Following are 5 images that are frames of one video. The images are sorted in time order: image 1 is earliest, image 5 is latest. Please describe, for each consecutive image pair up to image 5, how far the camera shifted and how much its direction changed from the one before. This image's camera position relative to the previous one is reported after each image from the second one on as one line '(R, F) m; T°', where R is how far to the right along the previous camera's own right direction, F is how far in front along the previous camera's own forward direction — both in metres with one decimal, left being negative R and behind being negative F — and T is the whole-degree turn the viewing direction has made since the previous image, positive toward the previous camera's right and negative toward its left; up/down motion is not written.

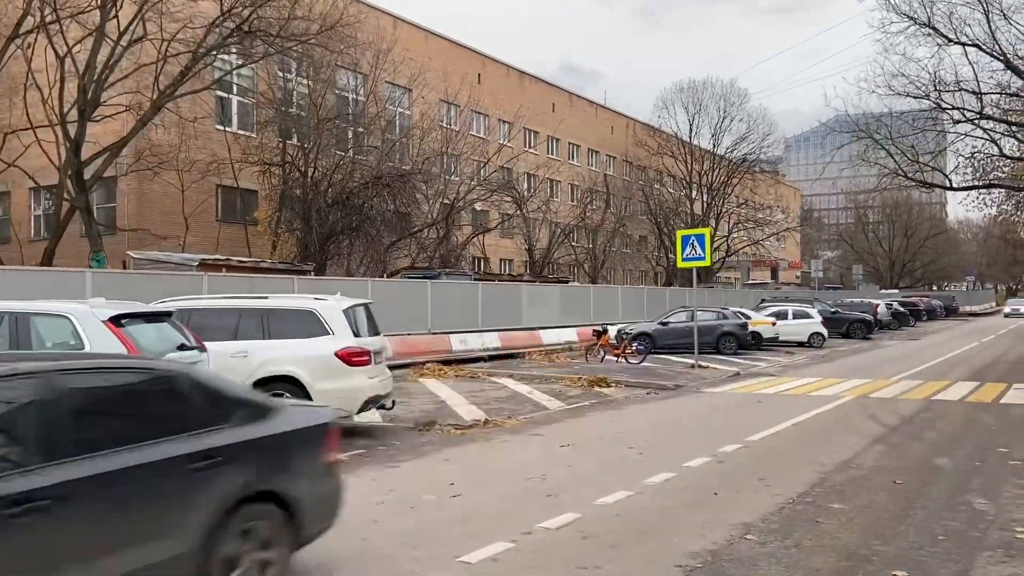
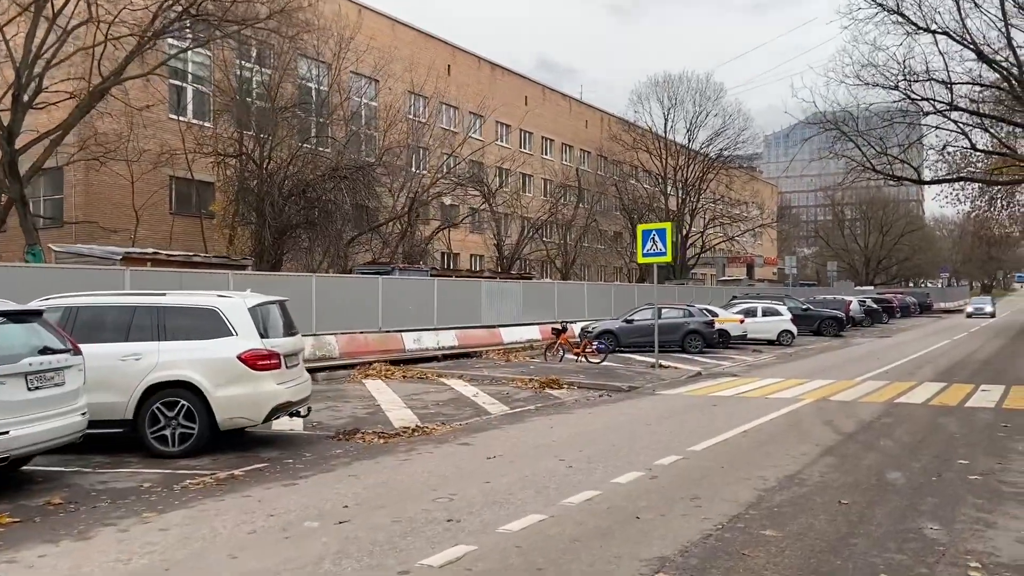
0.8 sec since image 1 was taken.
(+0.6, +0.8) m; +1°
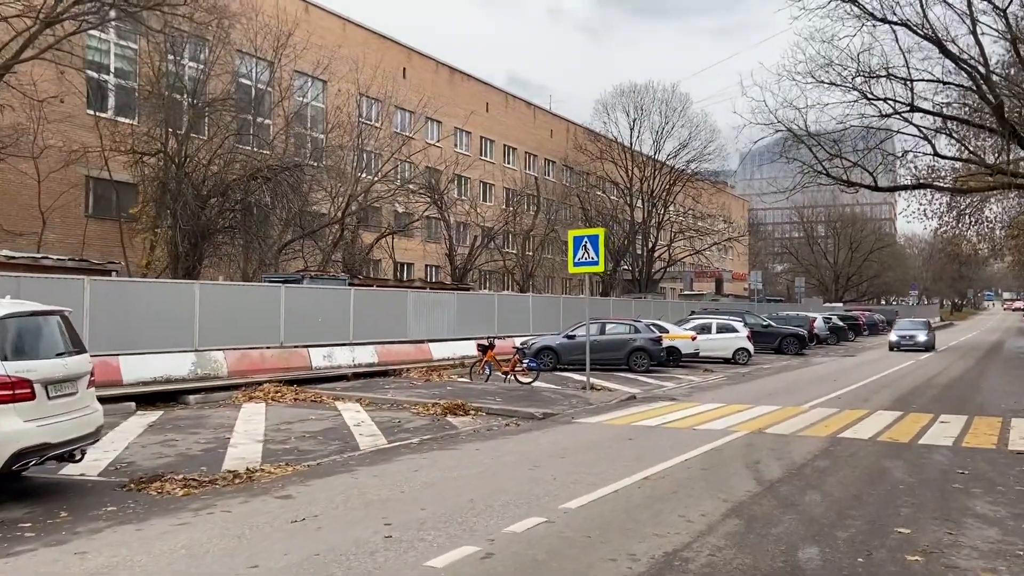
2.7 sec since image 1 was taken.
(+1.2, +1.8) m; +1°
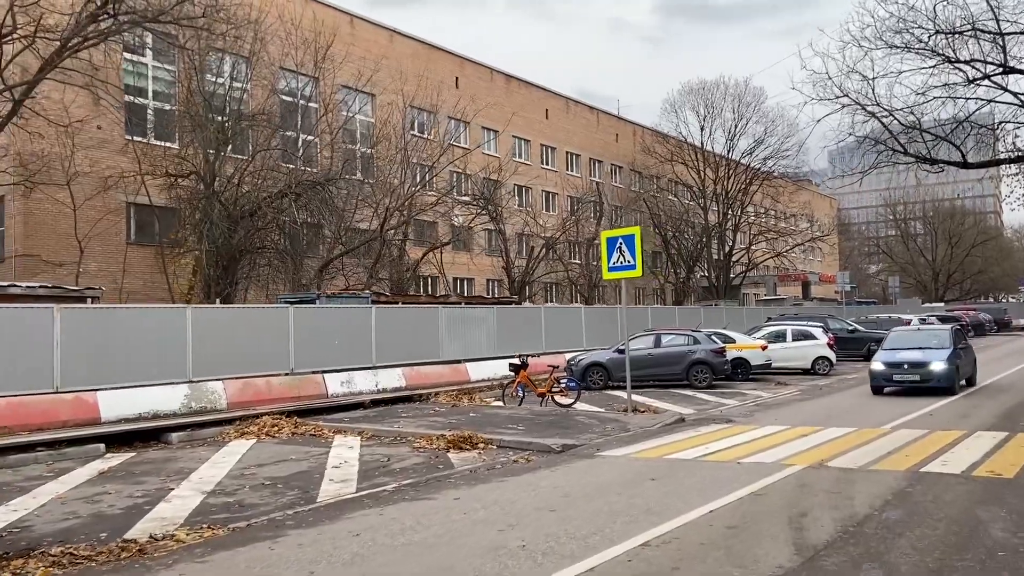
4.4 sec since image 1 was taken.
(+1.0, +1.8) m; -6°
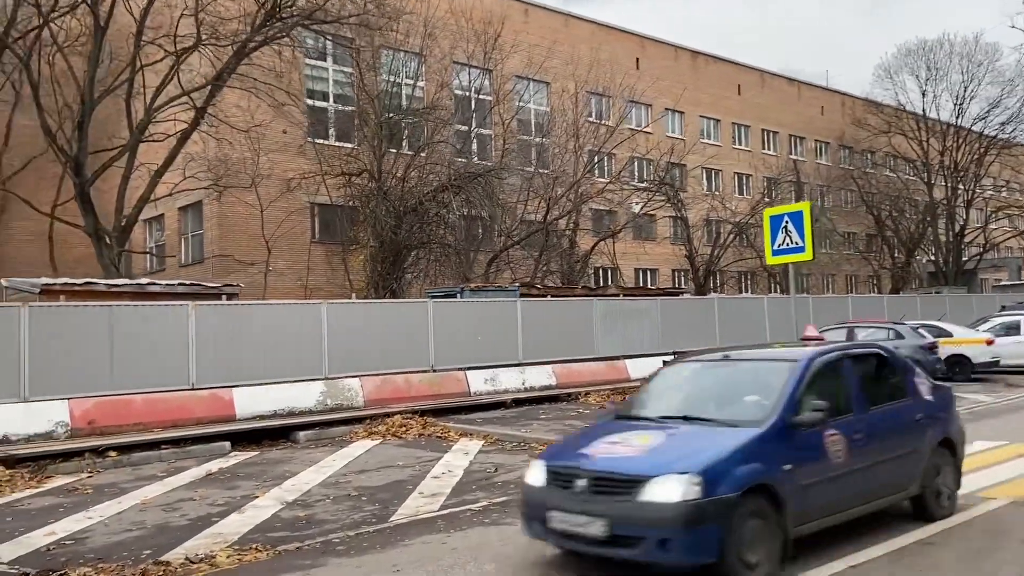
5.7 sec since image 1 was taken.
(+0.9, +1.3) m; -14°
